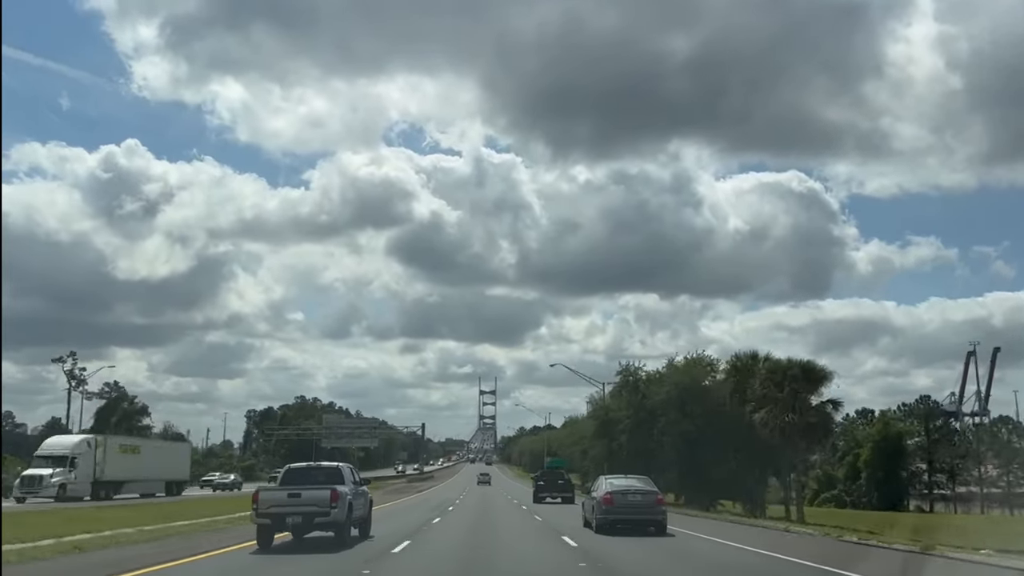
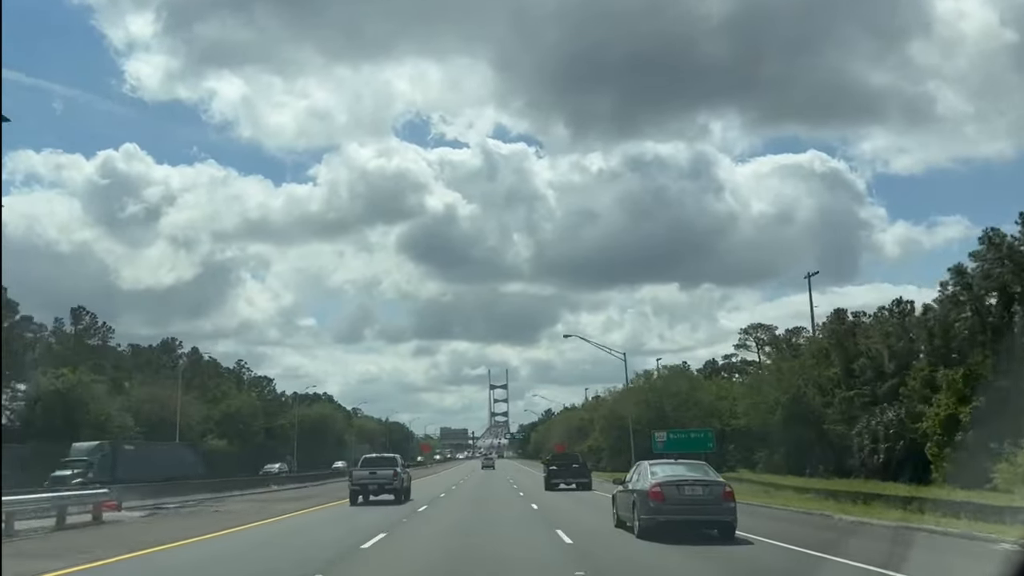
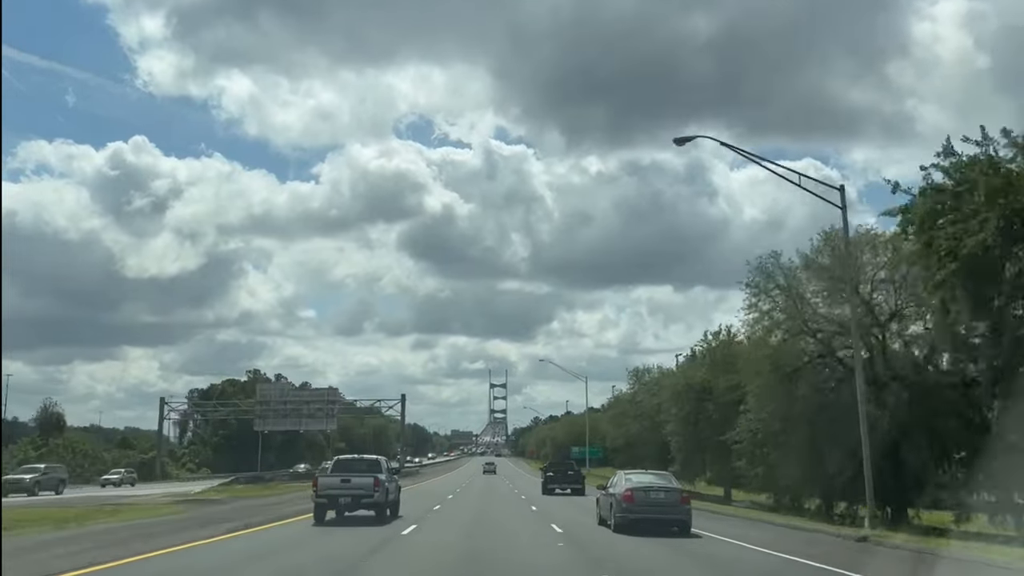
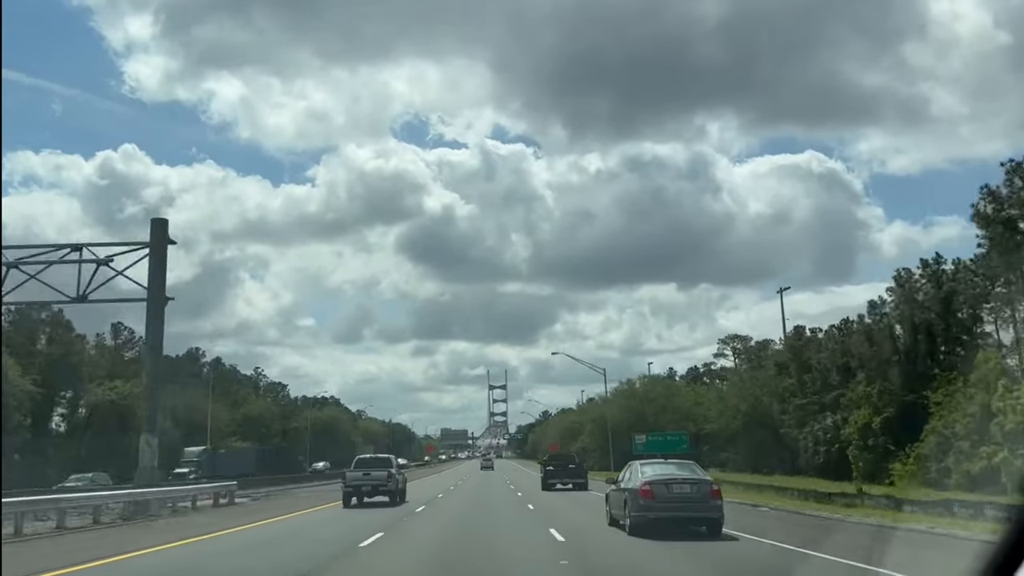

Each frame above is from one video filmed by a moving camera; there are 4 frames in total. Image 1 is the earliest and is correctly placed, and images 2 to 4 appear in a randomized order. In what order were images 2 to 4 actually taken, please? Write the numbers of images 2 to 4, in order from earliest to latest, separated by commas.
3, 4, 2
